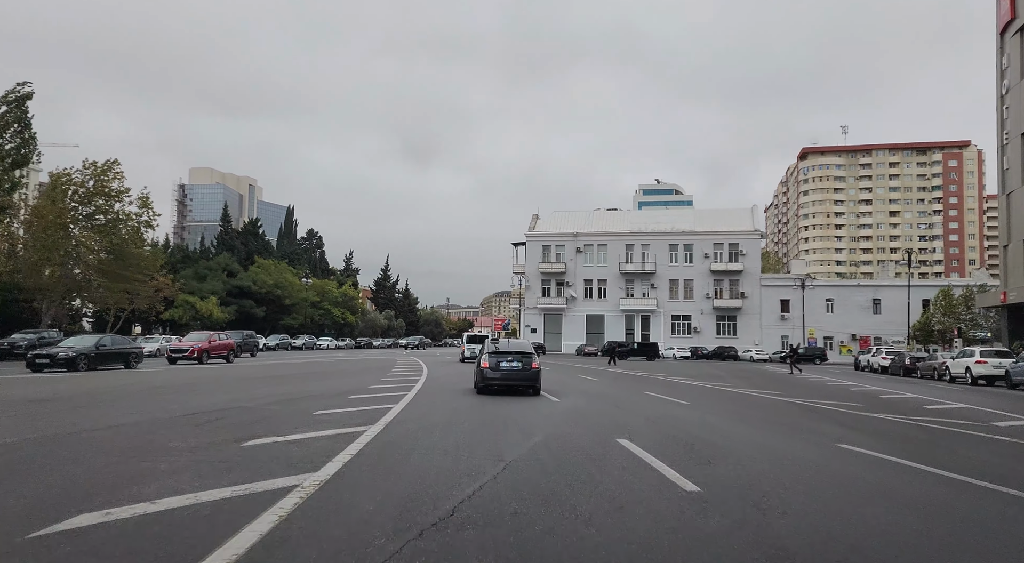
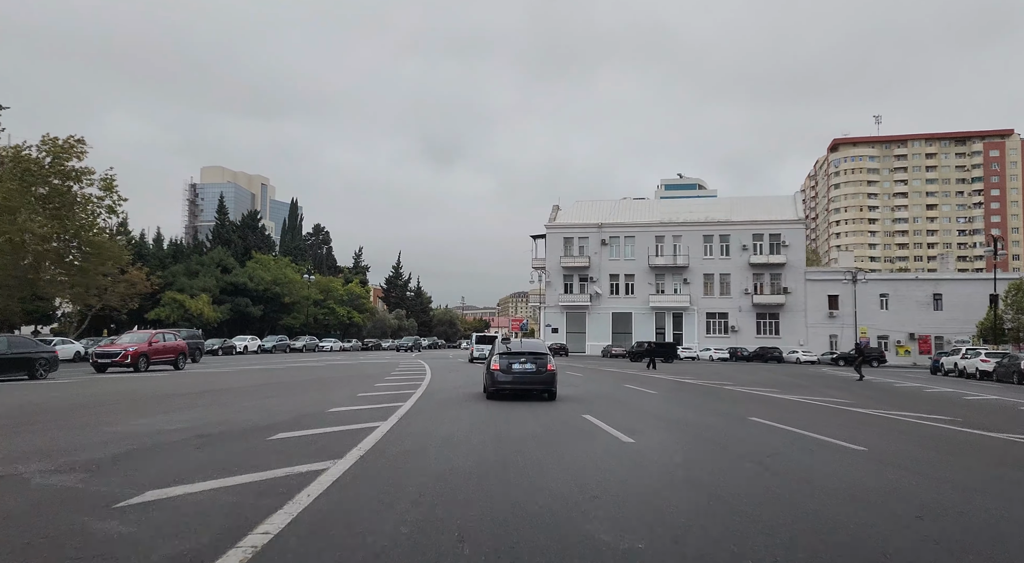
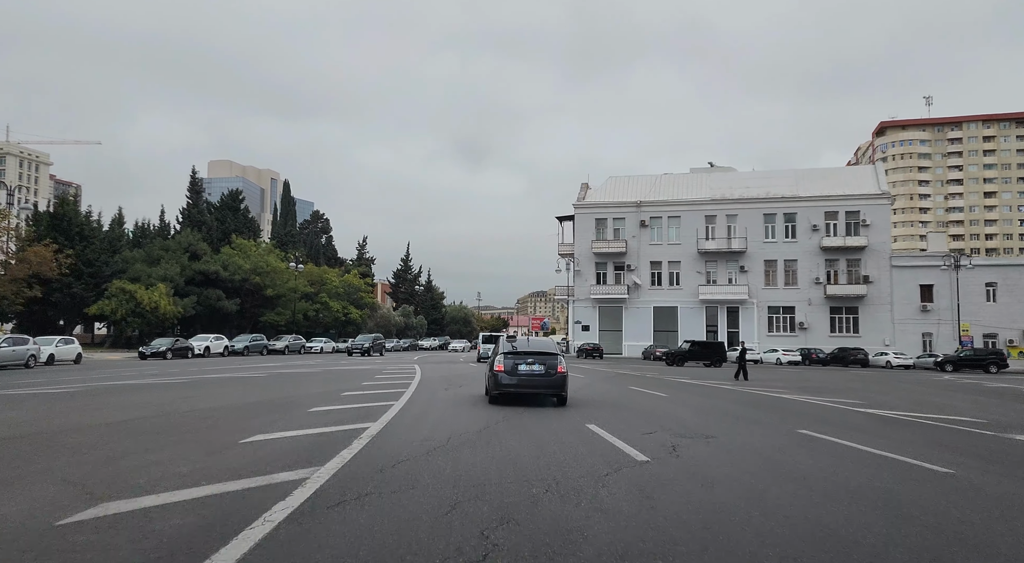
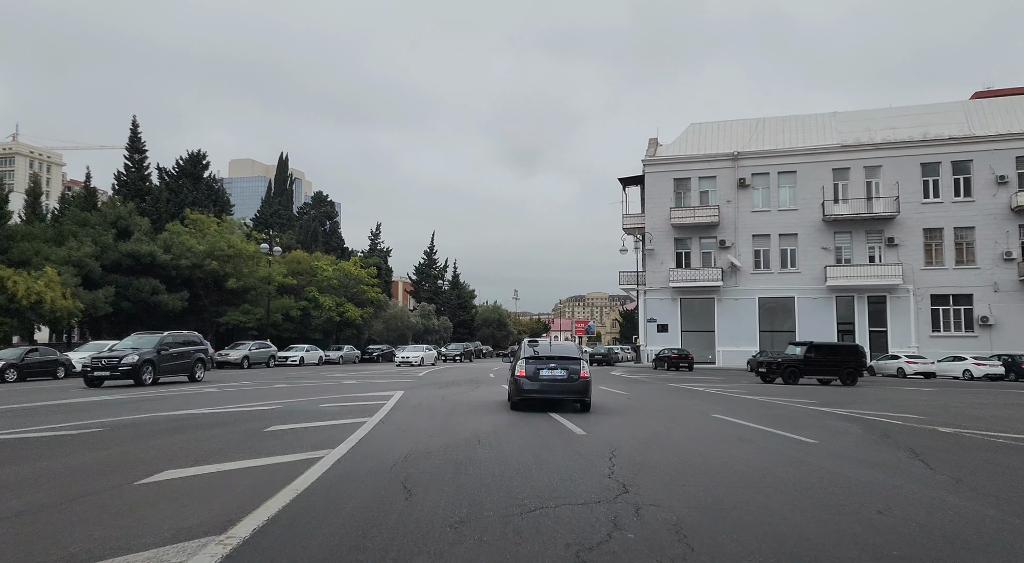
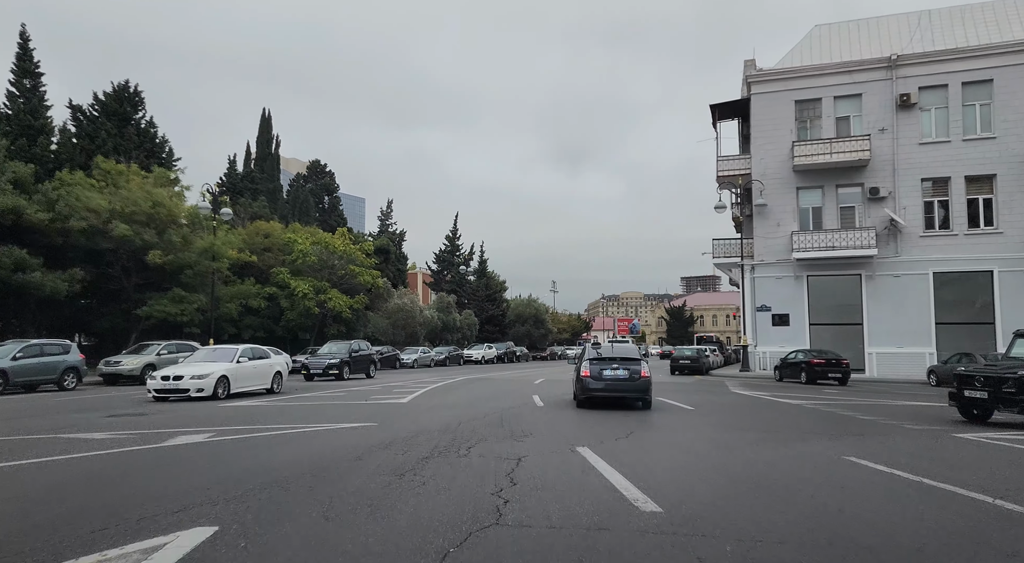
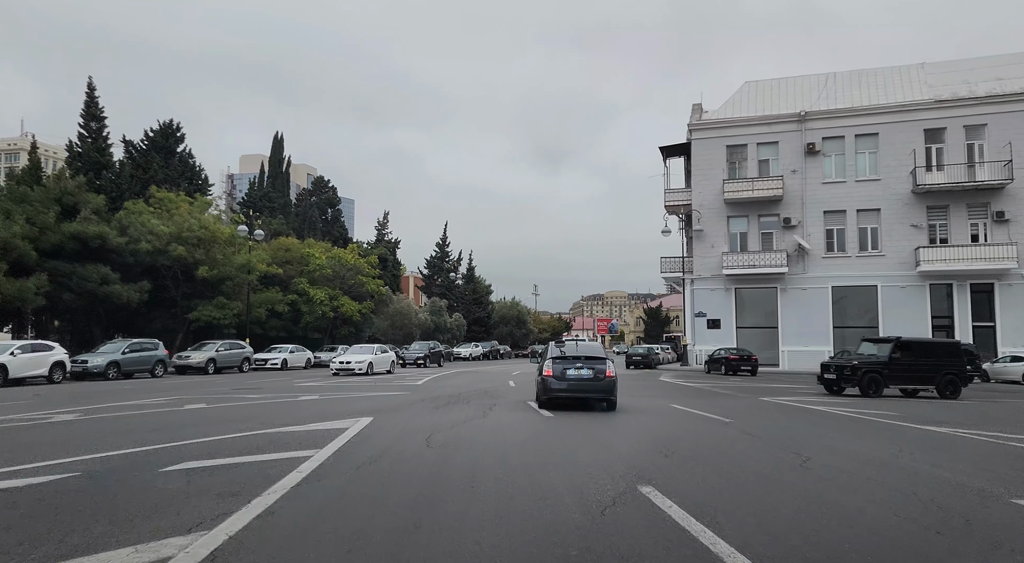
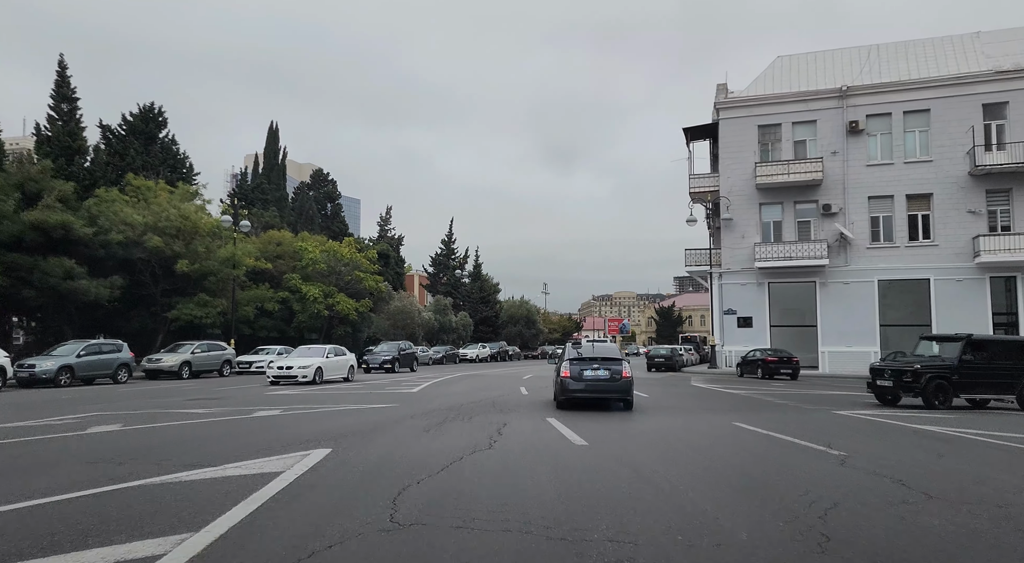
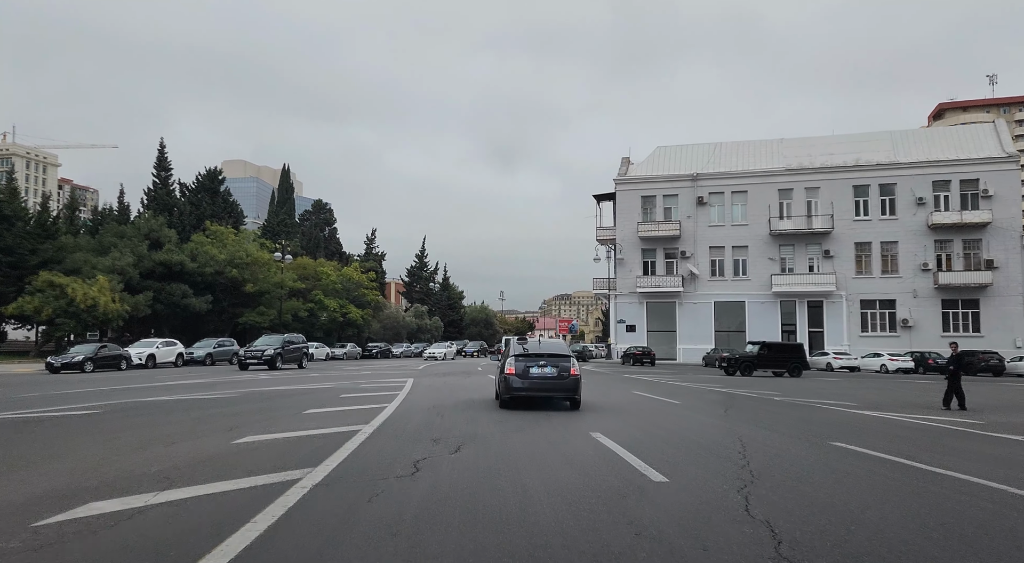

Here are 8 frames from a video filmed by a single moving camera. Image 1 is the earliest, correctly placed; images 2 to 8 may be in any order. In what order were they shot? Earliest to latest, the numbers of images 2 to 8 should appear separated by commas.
2, 3, 8, 4, 6, 7, 5
